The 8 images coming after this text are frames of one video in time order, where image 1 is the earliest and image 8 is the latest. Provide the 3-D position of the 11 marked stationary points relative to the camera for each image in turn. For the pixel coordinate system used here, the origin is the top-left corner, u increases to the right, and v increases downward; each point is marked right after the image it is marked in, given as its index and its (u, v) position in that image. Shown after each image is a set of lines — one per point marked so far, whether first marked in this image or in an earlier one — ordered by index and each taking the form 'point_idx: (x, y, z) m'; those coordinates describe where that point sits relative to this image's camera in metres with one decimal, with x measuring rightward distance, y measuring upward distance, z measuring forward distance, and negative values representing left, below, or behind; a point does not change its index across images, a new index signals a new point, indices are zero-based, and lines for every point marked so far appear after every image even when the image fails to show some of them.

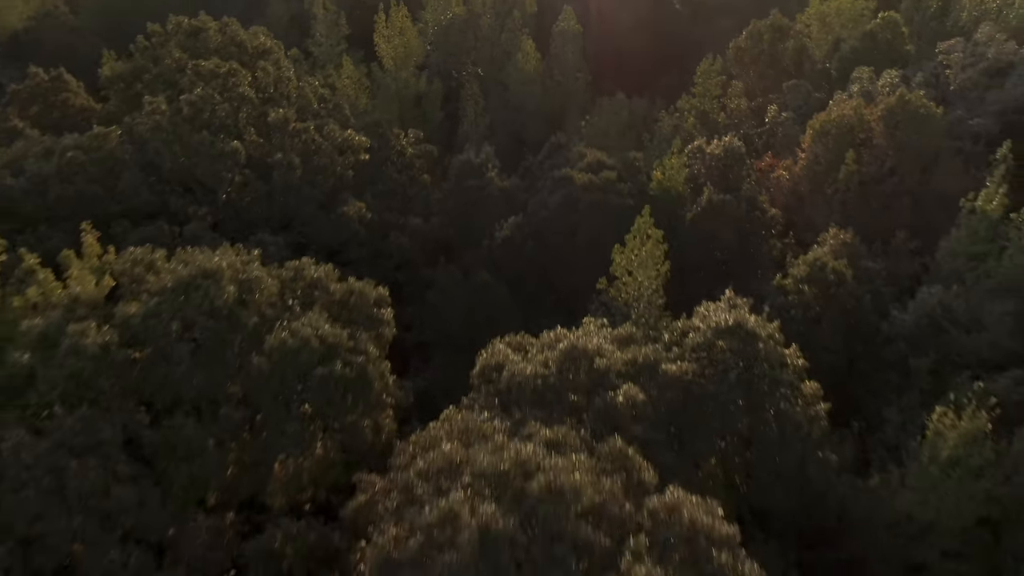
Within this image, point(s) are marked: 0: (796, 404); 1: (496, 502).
0: (+3.7, -1.5, +12.8) m
1: (-0.1, -1.9, +8.5) m
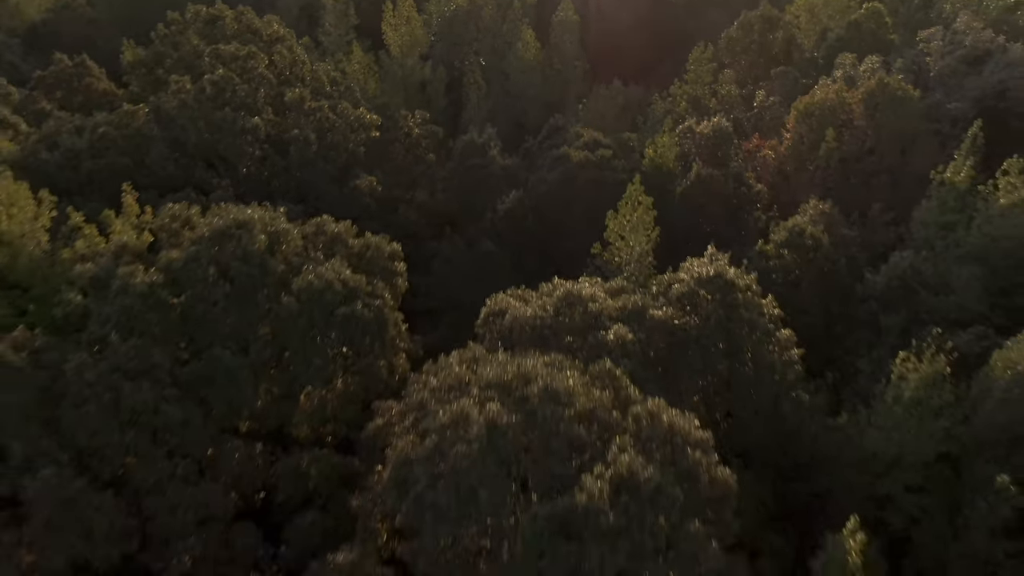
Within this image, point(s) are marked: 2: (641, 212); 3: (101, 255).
0: (+3.8, -0.9, +14.1) m
1: (-0.1, -1.2, +9.8) m
2: (+2.3, +1.3, +16.8) m
3: (-5.6, +0.4, +13.0) m
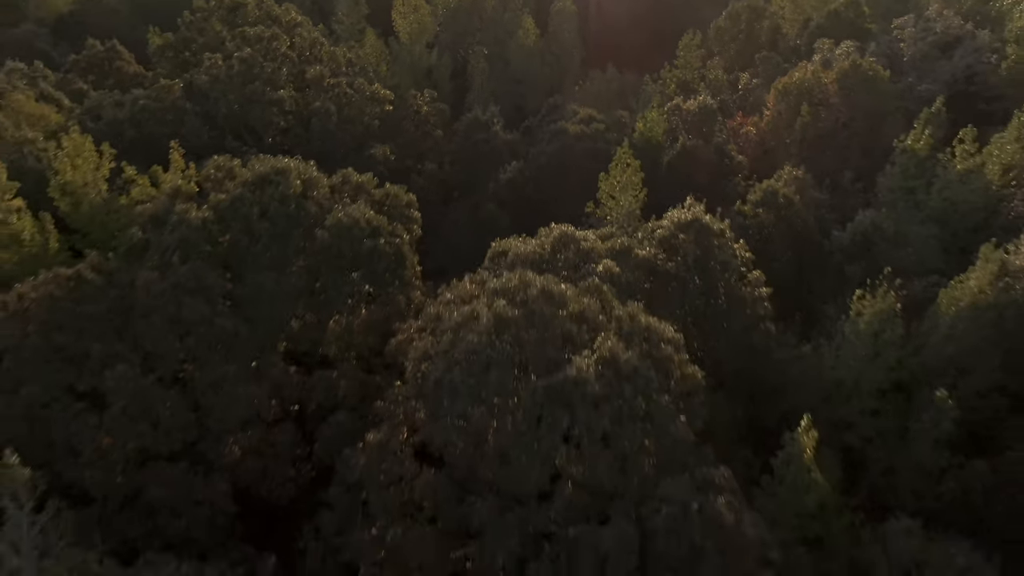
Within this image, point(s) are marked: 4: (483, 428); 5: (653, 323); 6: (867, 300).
0: (+3.8, +0.1, +16.0) m
1: (-0.1, -0.3, +11.8) m
2: (+2.3, +2.2, +18.7) m
3: (-5.5, +1.4, +15.0) m
4: (-0.4, -1.7, +11.1) m
5: (+1.8, -0.5, +12.0) m
6: (+6.1, -0.2, +16.4) m
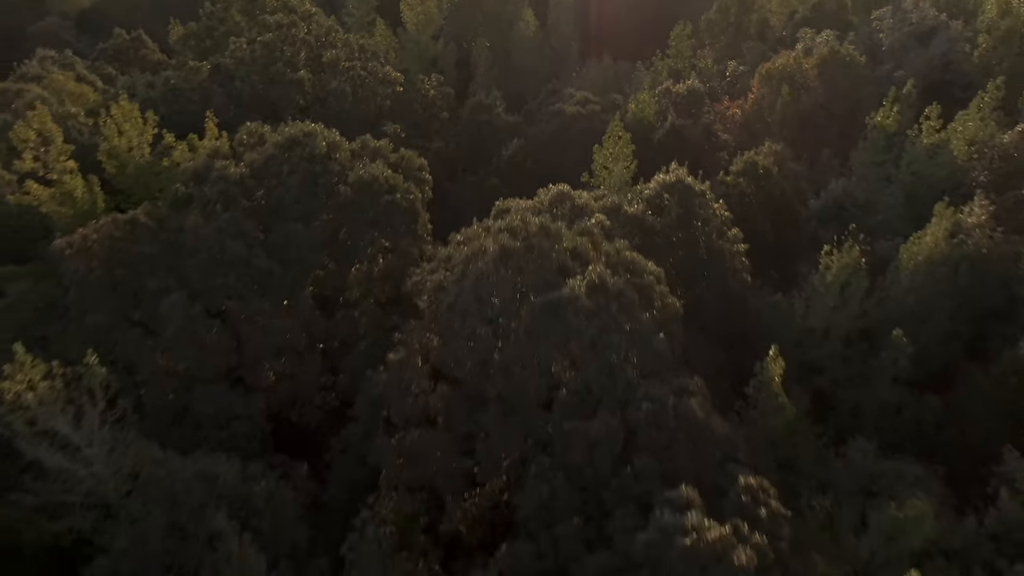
0: (+3.8, +0.9, +17.7) m
1: (0.0, +0.6, +13.5) m
2: (+2.3, +3.1, +20.5) m
3: (-5.5, +2.2, +16.7) m
4: (-0.3, -0.8, +12.8) m
5: (+1.8, +0.4, +13.8) m
6: (+6.1, +0.6, +18.2) m
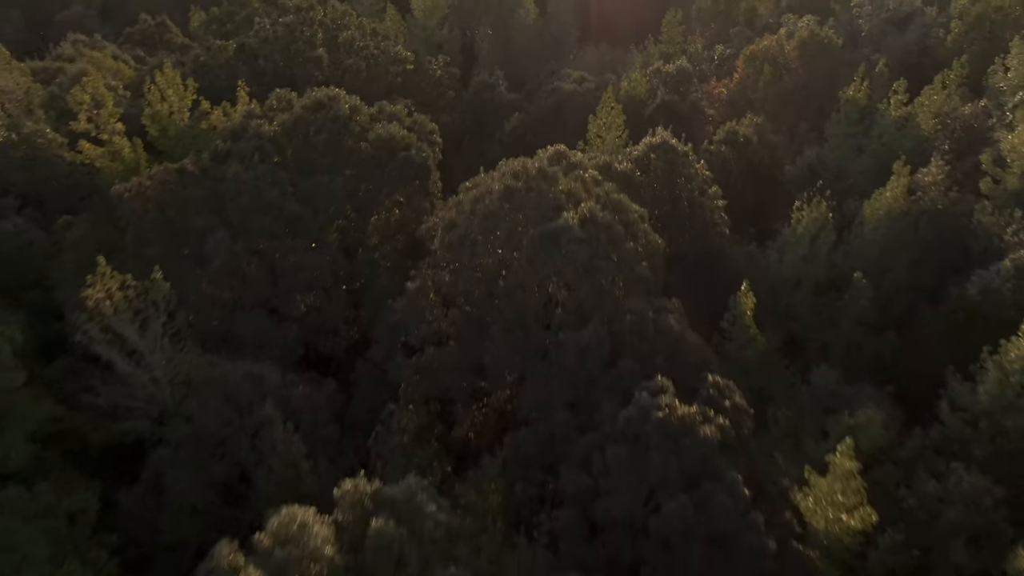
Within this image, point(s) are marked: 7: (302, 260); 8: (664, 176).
0: (+3.9, +1.9, +19.7) m
1: (0.0, +1.6, +15.5) m
2: (+2.4, +4.1, +22.5) m
3: (-5.5, +3.2, +18.7) m
4: (-0.3, +0.2, +14.8) m
5: (+1.8, +1.4, +15.7) m
6: (+6.1, +1.6, +20.2) m
7: (-3.6, +0.5, +16.5) m
8: (+3.1, +2.2, +19.5) m
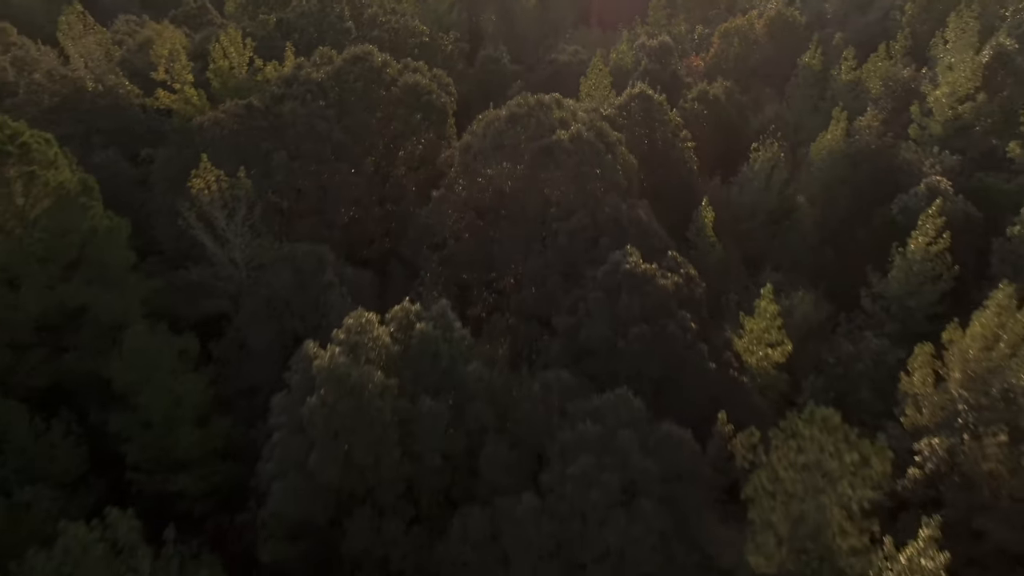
0: (+4.0, +3.7, +23.6) m
1: (+0.1, +3.4, +19.4) m
2: (+2.5, +5.9, +26.4) m
3: (-5.4, +5.0, +22.6) m
4: (-0.2, +2.1, +18.7) m
5: (+1.9, +3.2, +19.6) m
6: (+6.2, +3.4, +24.1) m
7: (-3.5, +2.3, +20.4) m
8: (+3.2, +4.1, +23.4) m
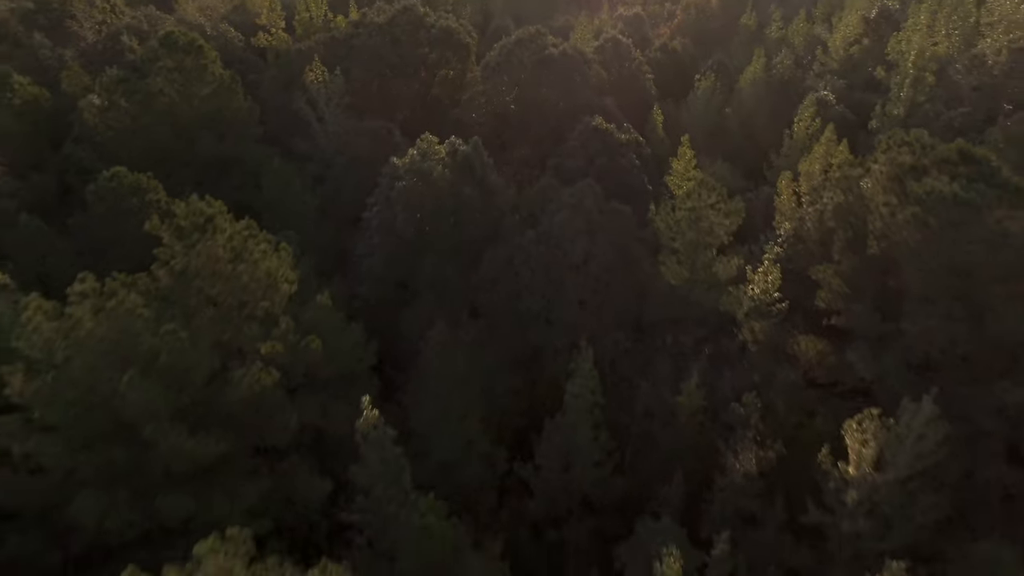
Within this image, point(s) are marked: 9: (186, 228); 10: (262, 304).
0: (+4.1, +7.3, +32.0) m
1: (+0.3, +7.0, +27.8) m
2: (+2.7, +9.4, +34.8) m
3: (-5.2, +8.6, +31.0) m
4: (0.0, +5.7, +27.1) m
5: (+2.1, +6.9, +28.0) m
6: (+6.4, +7.0, +32.4) m
7: (-3.3, +5.9, +28.8) m
8: (+3.4, +7.6, +31.8) m
9: (-5.3, +1.0, +15.9) m
10: (-4.1, -0.3, +15.8) m
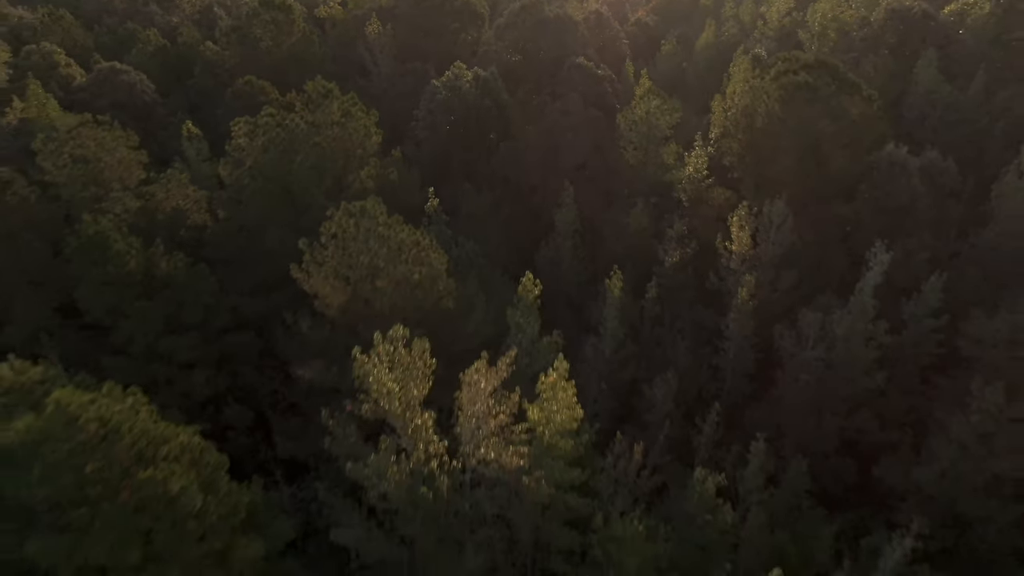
0: (+4.4, +10.8, +40.9) m
1: (+0.5, +10.6, +36.7) m
2: (+2.9, +12.8, +43.8) m
3: (-5.0, +12.2, +40.0) m
4: (+0.2, +9.3, +36.0) m
5: (+2.3, +10.4, +37.0) m
6: (+6.6, +10.4, +41.4) m
7: (-3.1, +9.5, +37.7) m
8: (+3.6, +11.1, +40.7) m
9: (-5.1, +4.9, +24.7) m
10: (-3.9, +3.5, +24.6) m
